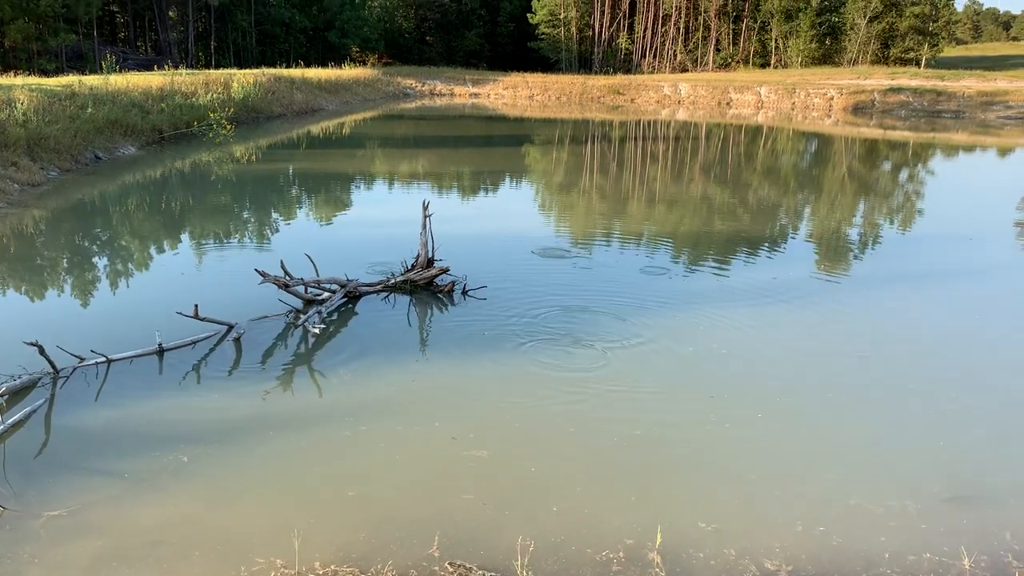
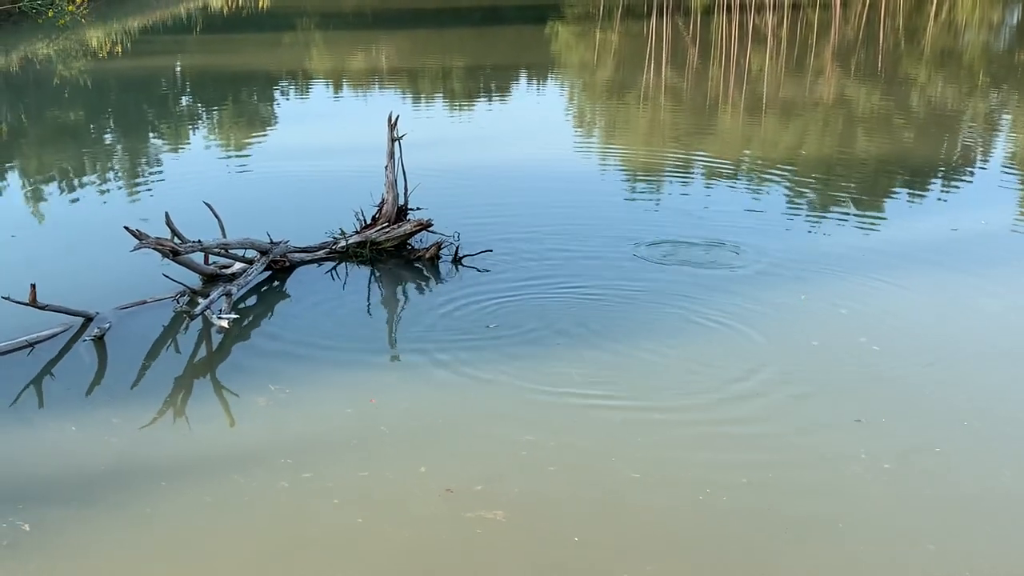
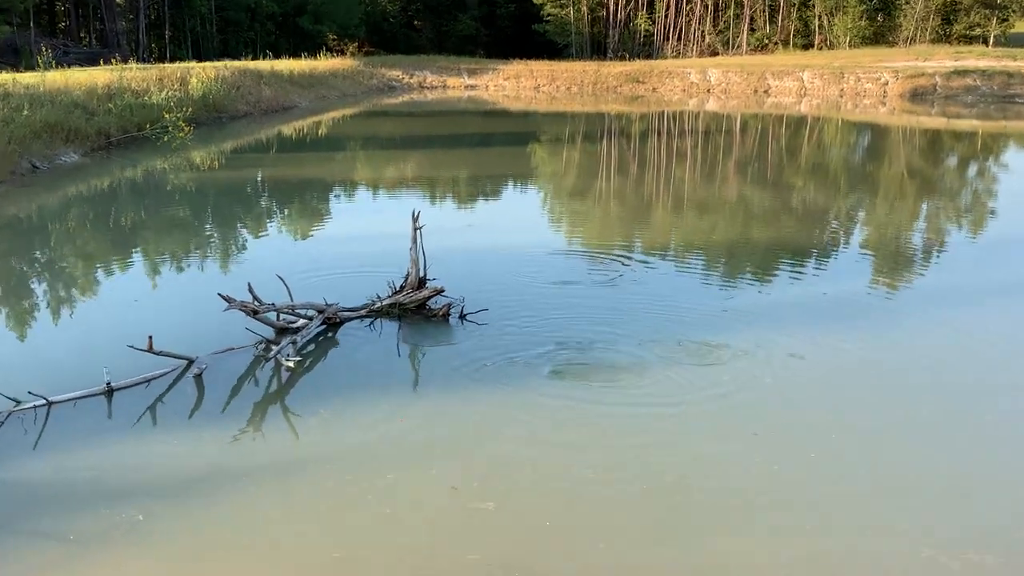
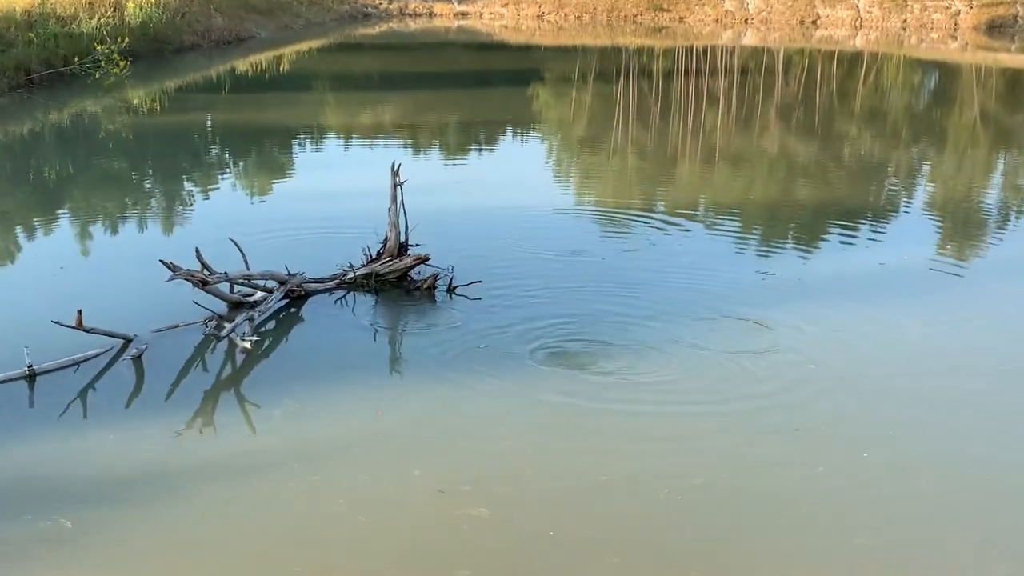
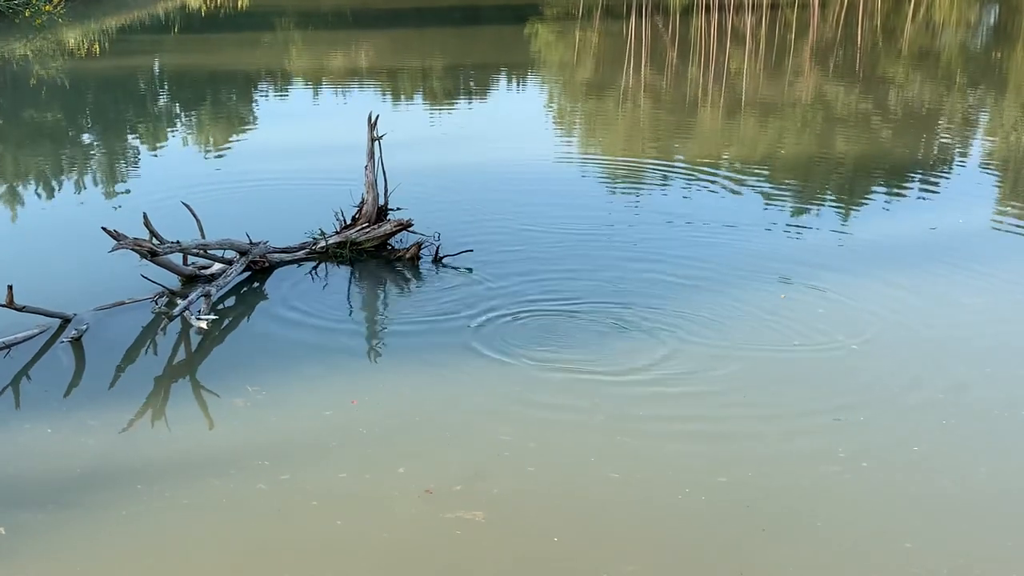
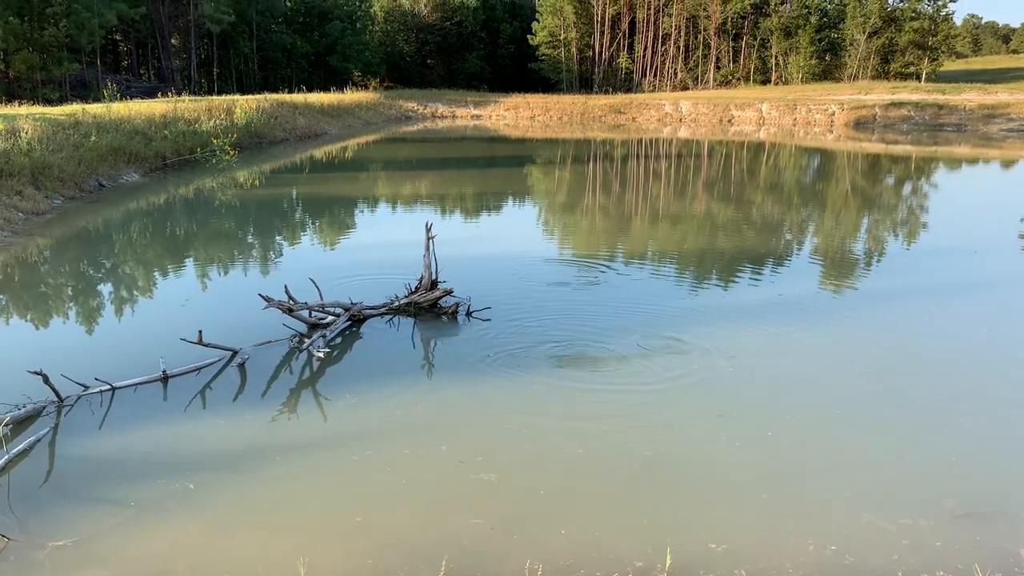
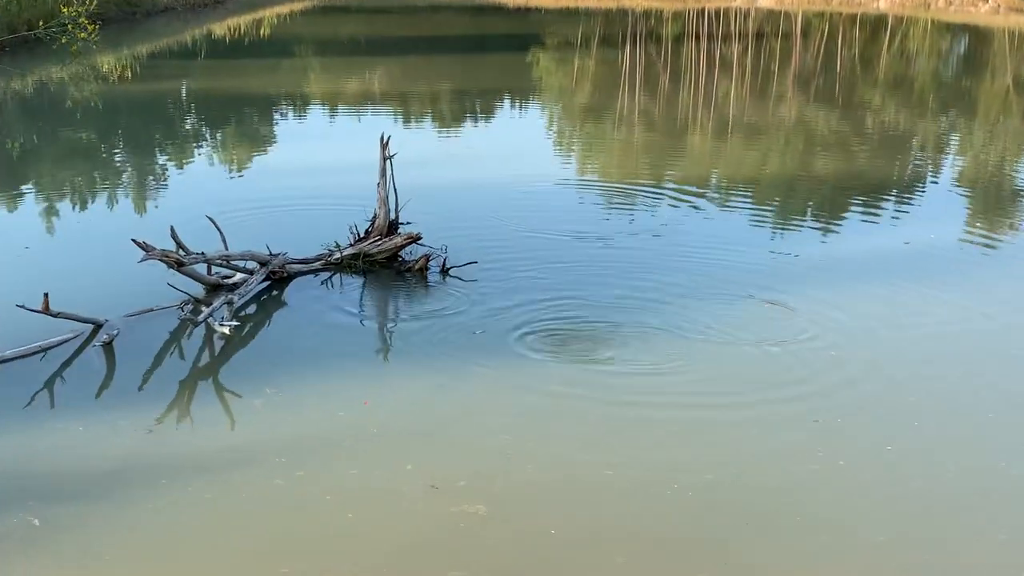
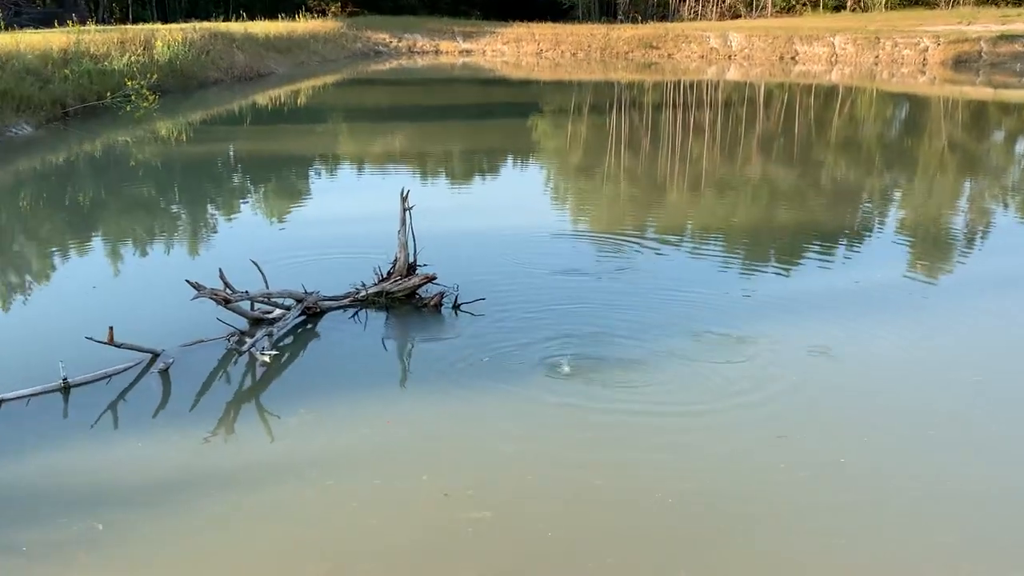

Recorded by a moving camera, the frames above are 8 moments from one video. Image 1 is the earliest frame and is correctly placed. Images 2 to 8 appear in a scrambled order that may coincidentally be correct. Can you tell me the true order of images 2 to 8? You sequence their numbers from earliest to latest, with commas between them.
6, 3, 8, 4, 7, 5, 2
